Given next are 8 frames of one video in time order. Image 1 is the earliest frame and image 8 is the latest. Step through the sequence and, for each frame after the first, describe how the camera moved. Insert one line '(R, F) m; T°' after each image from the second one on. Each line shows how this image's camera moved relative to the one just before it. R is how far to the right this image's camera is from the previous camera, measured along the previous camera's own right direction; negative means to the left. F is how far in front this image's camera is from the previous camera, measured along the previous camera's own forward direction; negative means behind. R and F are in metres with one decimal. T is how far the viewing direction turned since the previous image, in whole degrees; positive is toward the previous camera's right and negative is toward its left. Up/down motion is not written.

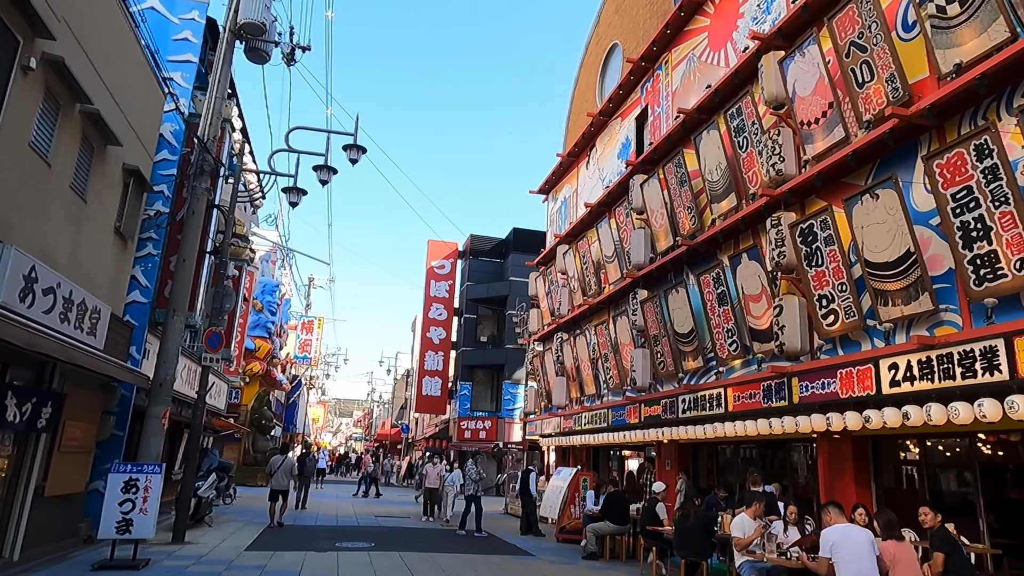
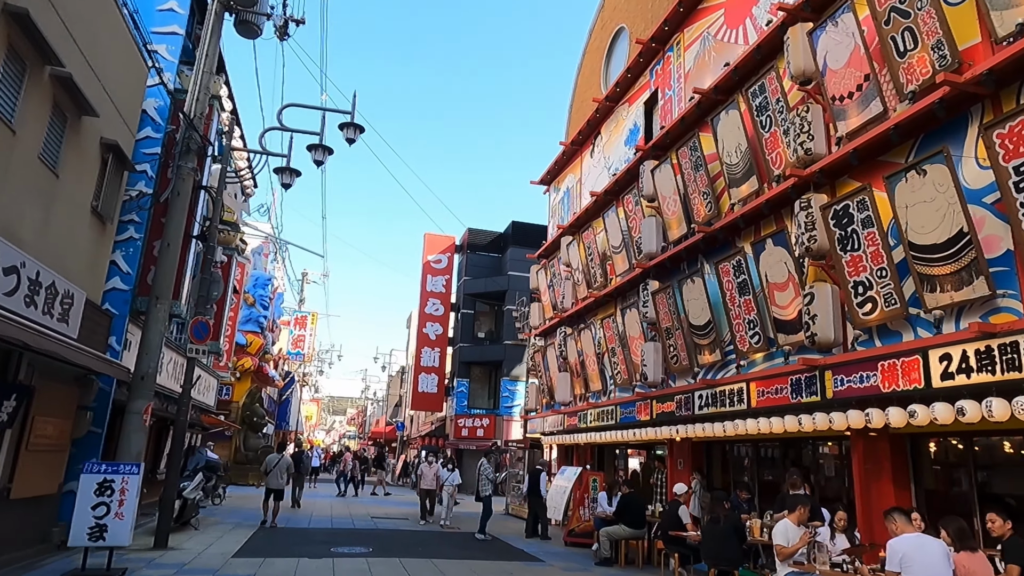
(-0.2, +0.7) m; +1°
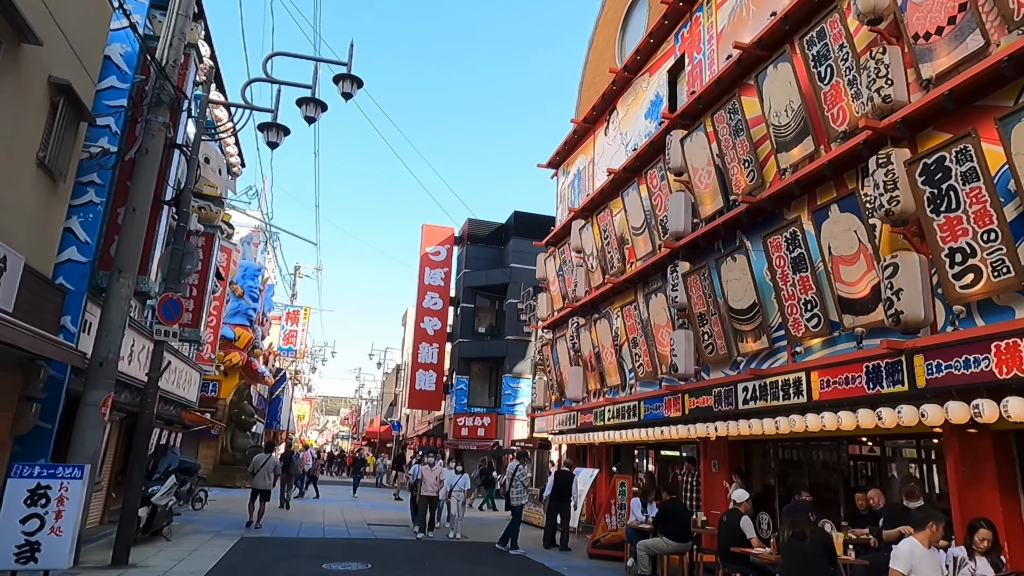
(-0.4, +1.4) m; +1°
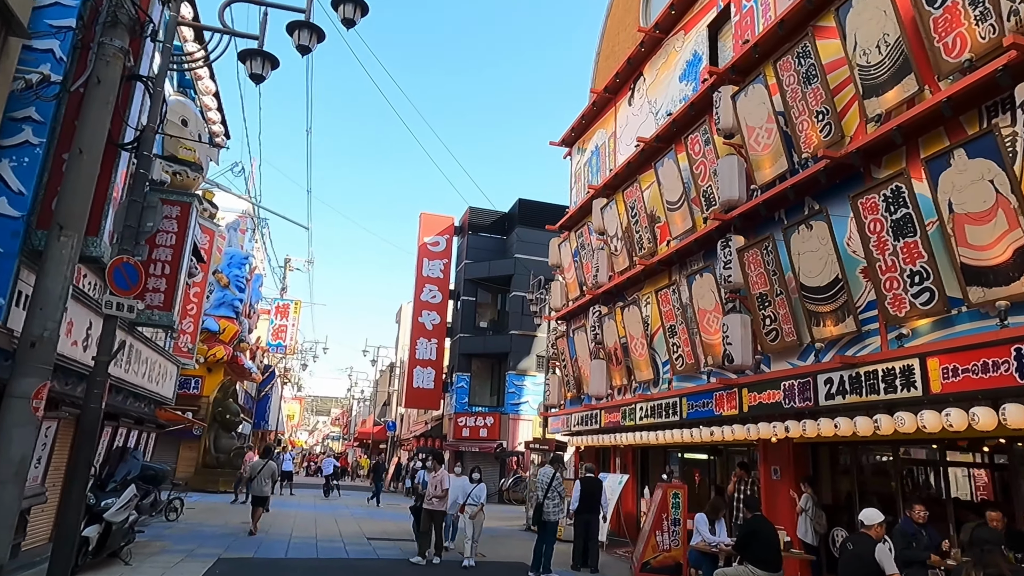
(-0.6, +1.8) m; +1°
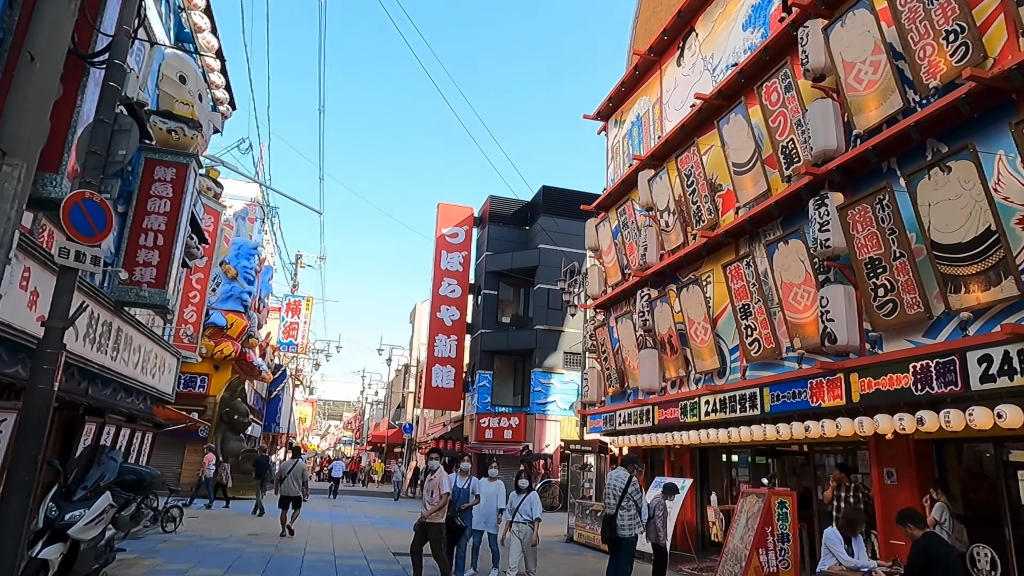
(-0.6, +1.7) m; -1°
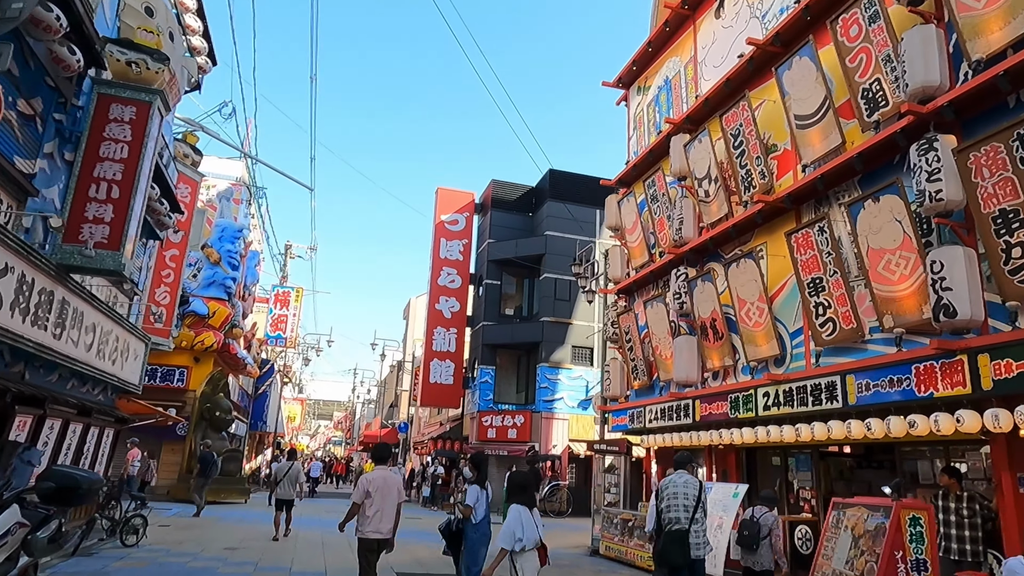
(-0.5, +1.7) m; +1°
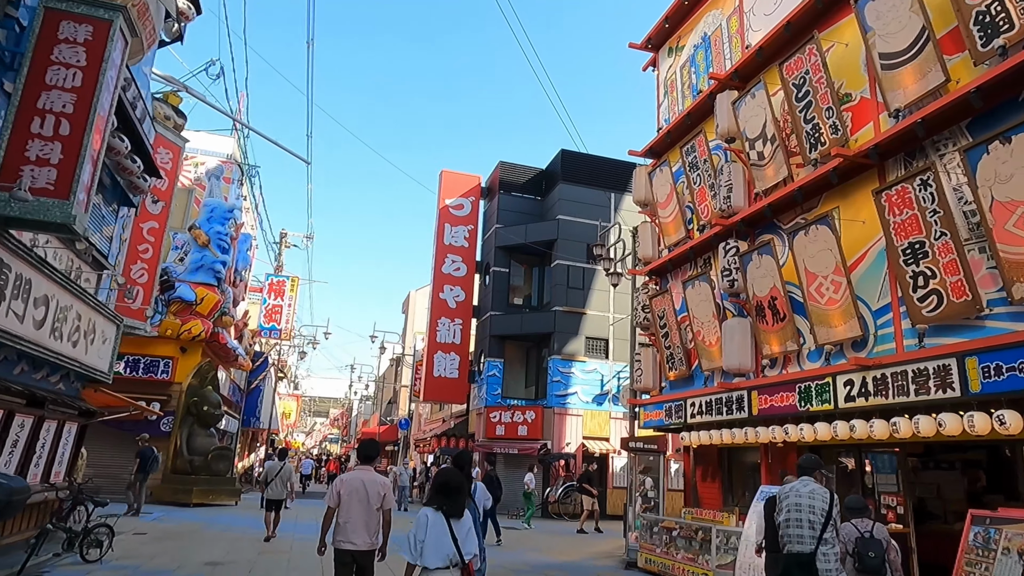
(-0.5, +1.6) m; 0°
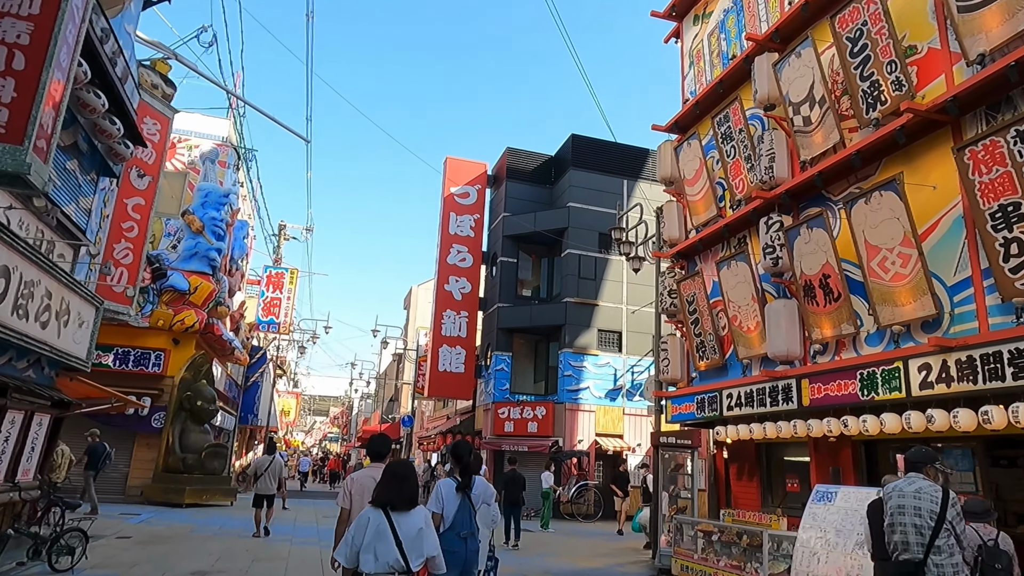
(-0.3, +1.0) m; 0°
